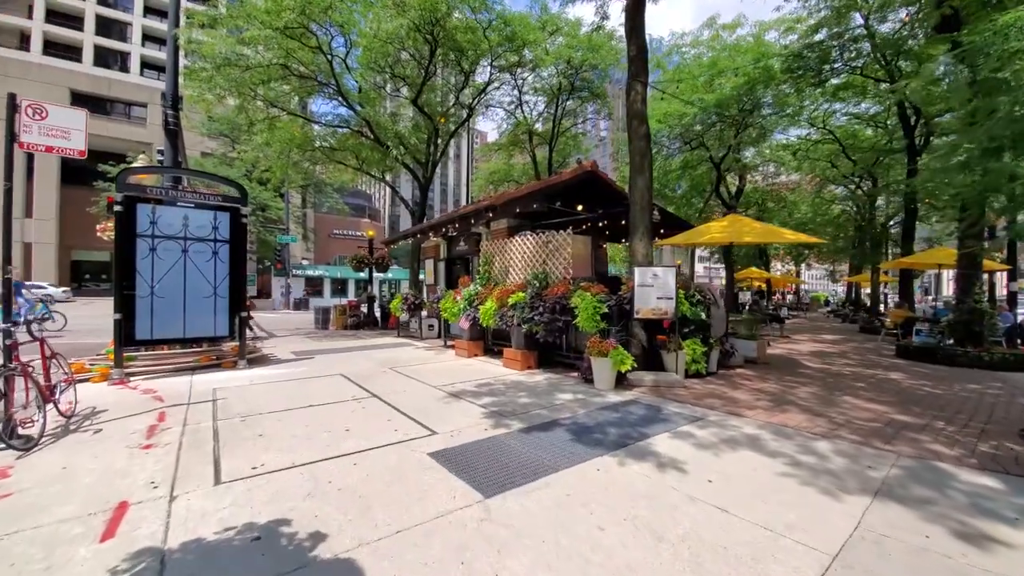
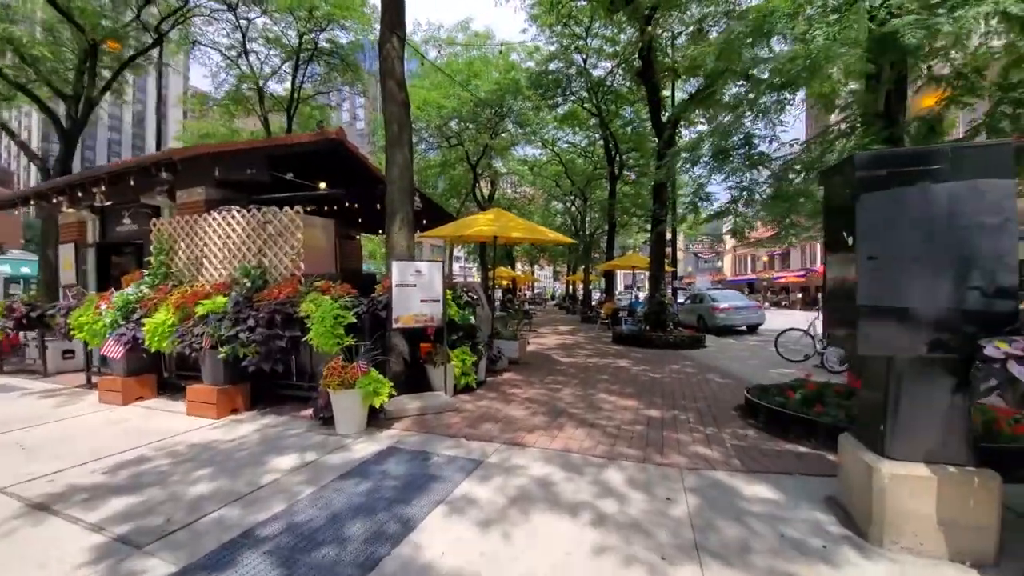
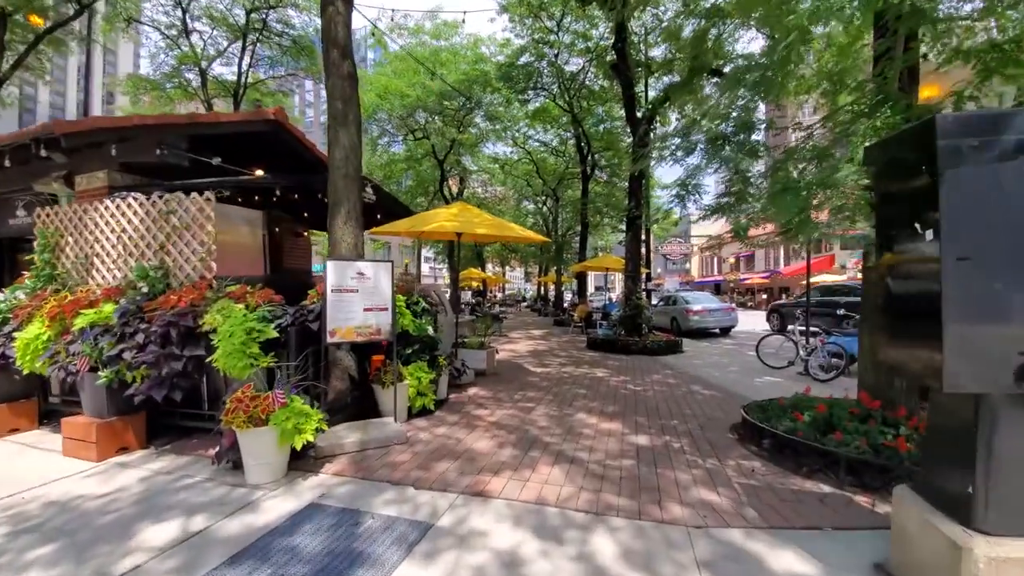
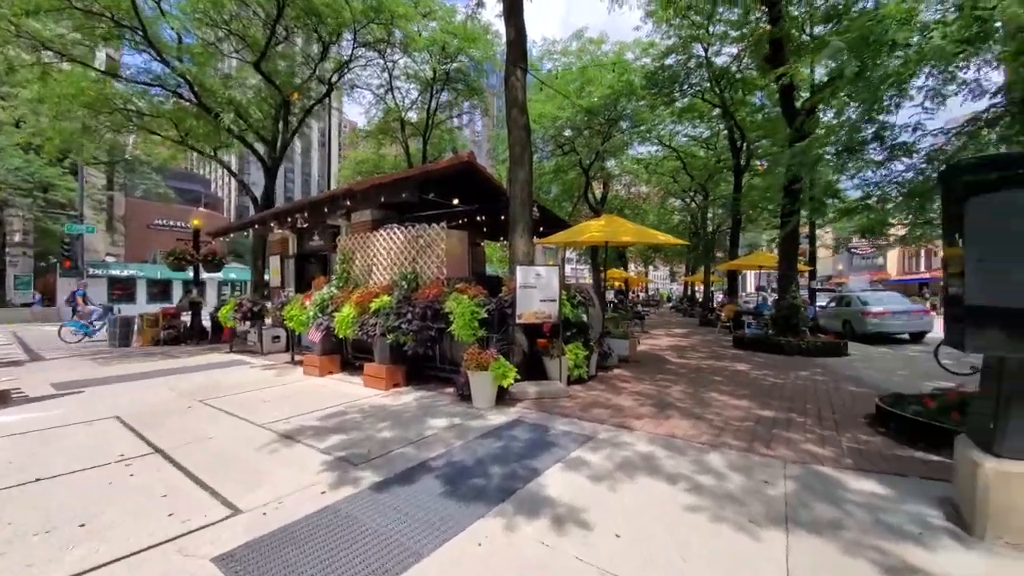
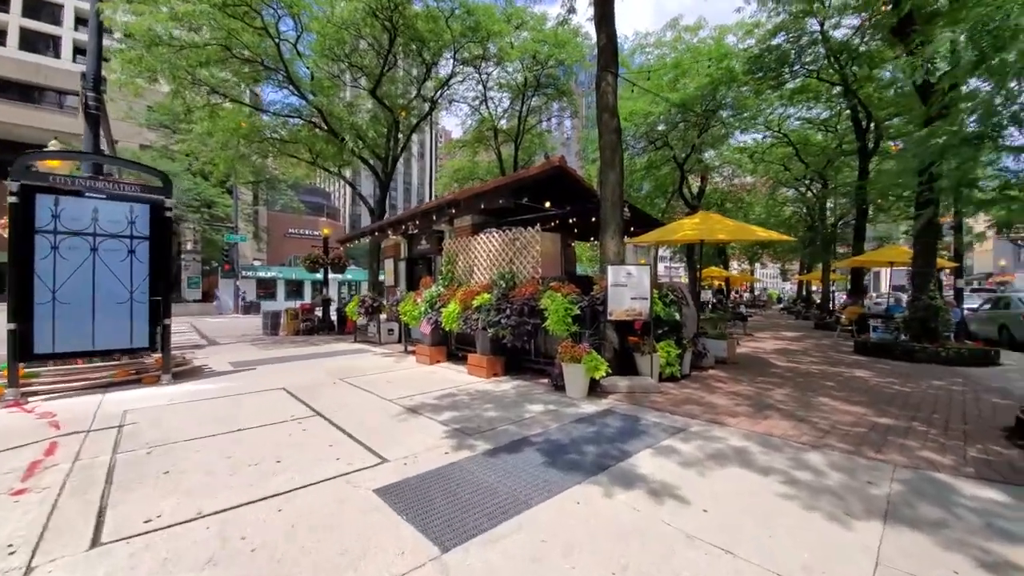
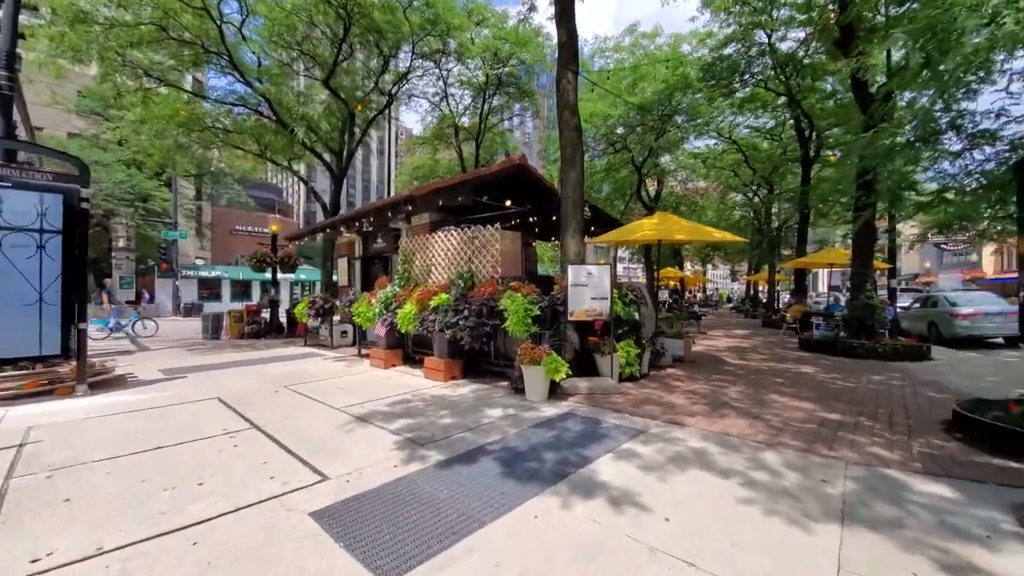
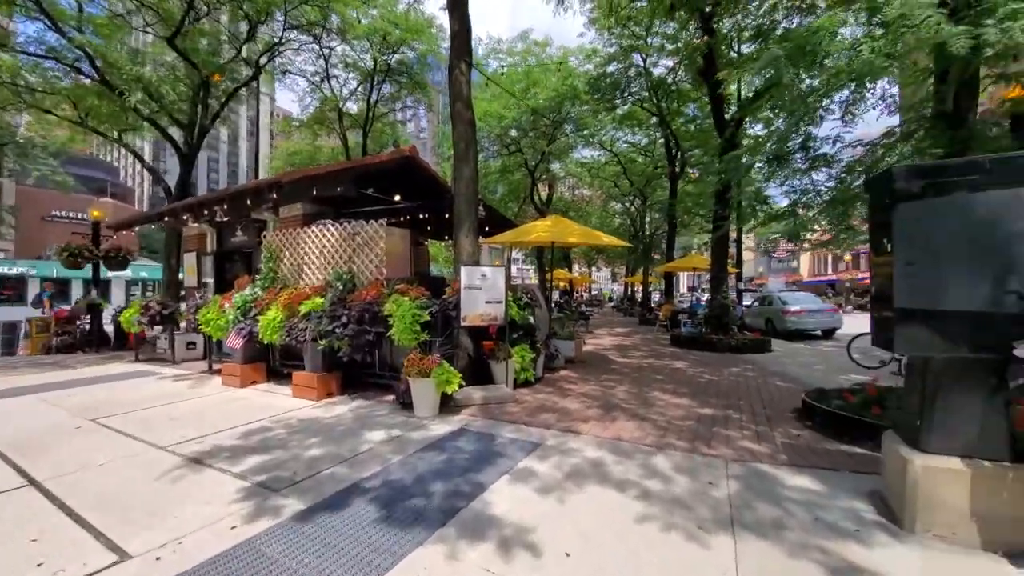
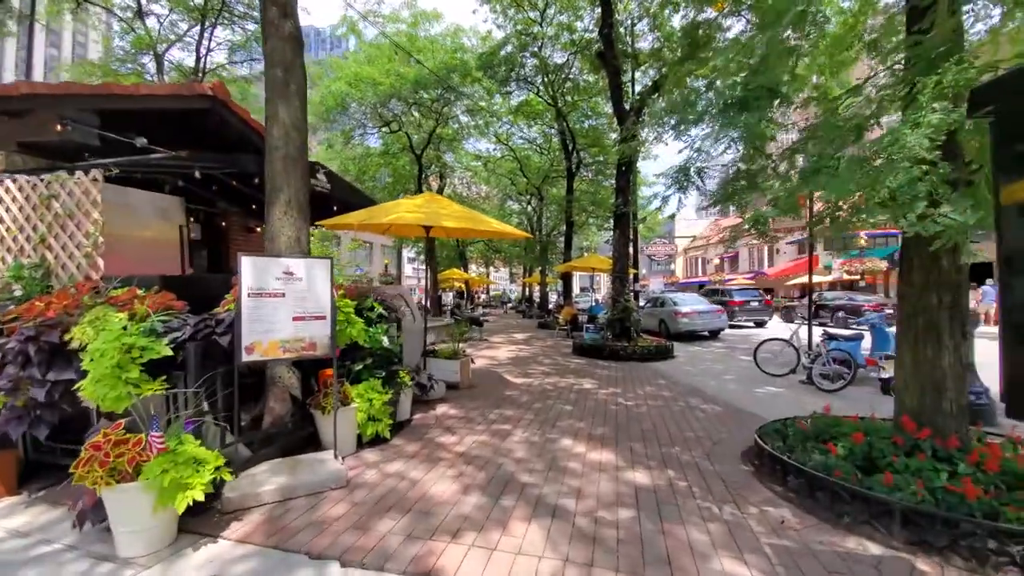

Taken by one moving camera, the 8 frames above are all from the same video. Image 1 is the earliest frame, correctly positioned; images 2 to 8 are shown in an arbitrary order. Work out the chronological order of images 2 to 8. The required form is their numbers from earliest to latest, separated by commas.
5, 6, 4, 7, 2, 3, 8
